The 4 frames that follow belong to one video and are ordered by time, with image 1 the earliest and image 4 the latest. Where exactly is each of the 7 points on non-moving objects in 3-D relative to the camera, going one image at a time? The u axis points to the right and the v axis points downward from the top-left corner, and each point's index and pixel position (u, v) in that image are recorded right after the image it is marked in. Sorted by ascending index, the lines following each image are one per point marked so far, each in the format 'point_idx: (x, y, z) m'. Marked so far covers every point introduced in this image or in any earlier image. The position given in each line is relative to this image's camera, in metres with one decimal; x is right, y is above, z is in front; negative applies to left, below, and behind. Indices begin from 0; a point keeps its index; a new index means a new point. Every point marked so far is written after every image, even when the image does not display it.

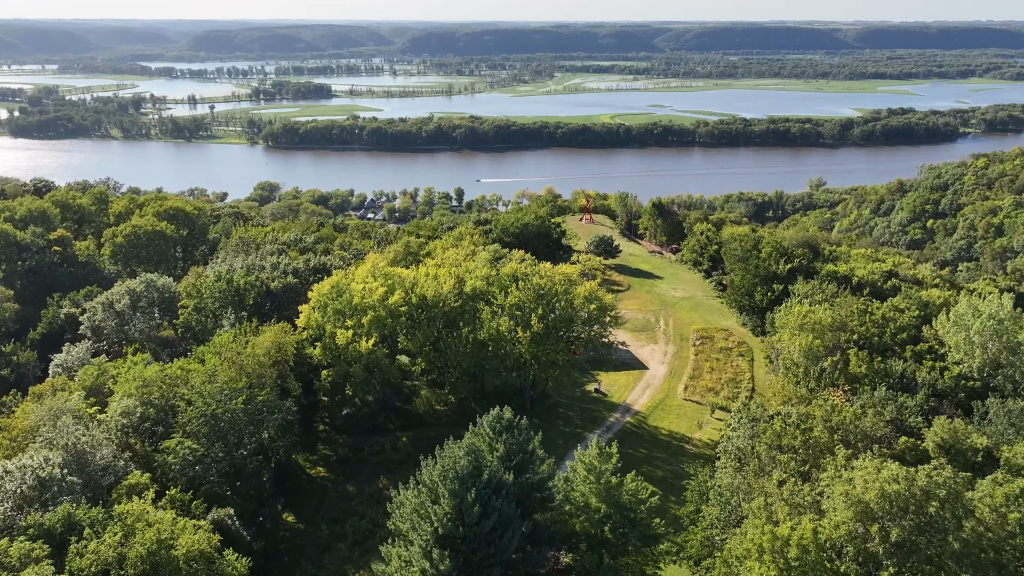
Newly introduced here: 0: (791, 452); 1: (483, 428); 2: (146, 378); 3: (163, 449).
0: (+6.2, -3.7, +17.0) m
1: (-0.6, -3.2, +16.7) m
2: (-9.4, -2.3, +19.9) m
3: (-8.3, -3.8, +18.2) m
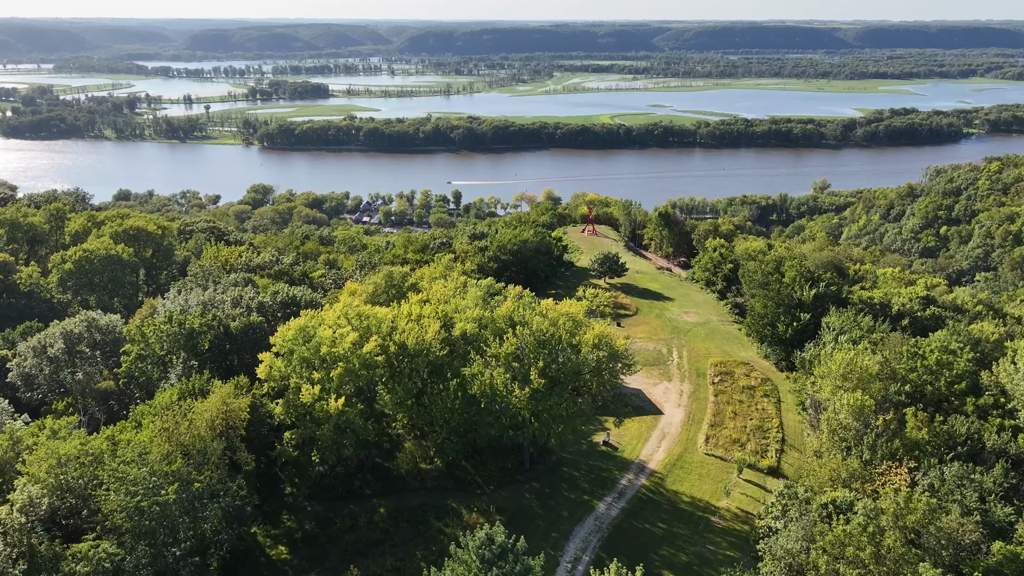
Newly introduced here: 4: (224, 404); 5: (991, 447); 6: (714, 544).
0: (+6.1, -4.9, +13.5) m
1: (-0.7, -4.4, +13.1) m
2: (-9.5, -3.5, +16.3) m
3: (-8.3, -5.0, +14.6) m
4: (-6.8, -2.7, +18.2) m
5: (+11.8, -3.9, +18.9) m
6: (+5.1, -6.5, +19.5) m
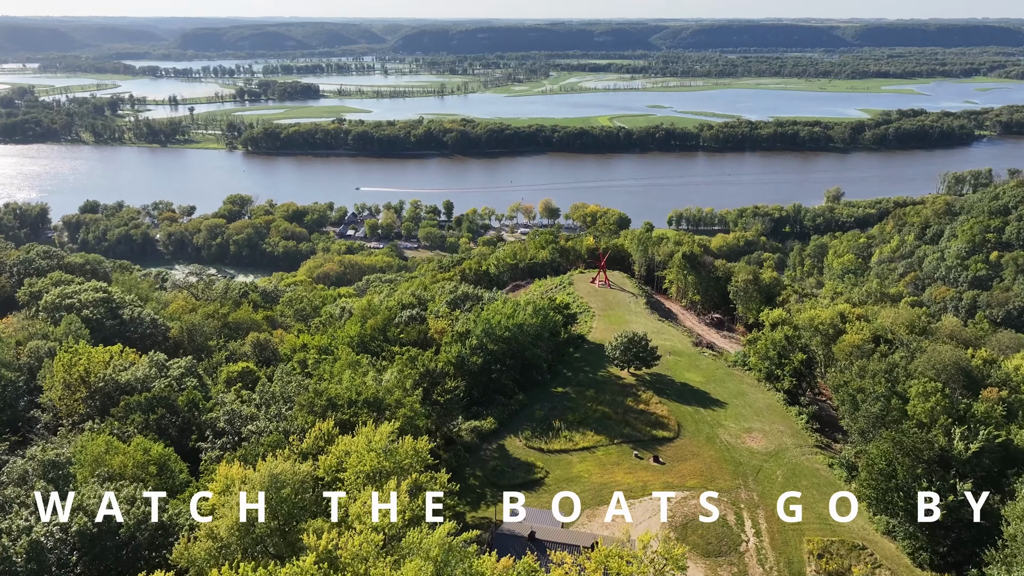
0: (+5.9, -8.9, +2.2) m
1: (-0.9, -8.4, +1.8) m
2: (-9.7, -7.6, +5.0) m
3: (-8.5, -9.0, +3.3) m
4: (-7.0, -6.7, +6.8) m
5: (+11.5, -7.8, +7.7) m
6: (+4.9, -10.5, +8.2) m
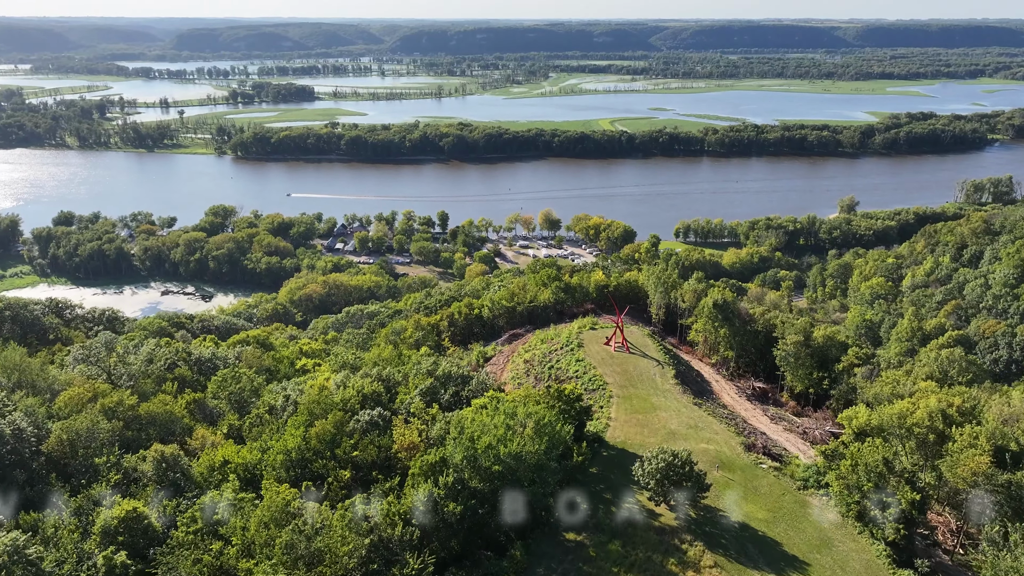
0: (+5.8, -12.0, -6.6) m
1: (-1.0, -11.5, -7.0) m
2: (-9.9, -10.7, -3.9) m
3: (-8.7, -12.2, -5.6) m
4: (-7.1, -9.9, -2.0) m
5: (+11.4, -11.0, -1.1) m
6: (+4.8, -13.6, -0.6) m
